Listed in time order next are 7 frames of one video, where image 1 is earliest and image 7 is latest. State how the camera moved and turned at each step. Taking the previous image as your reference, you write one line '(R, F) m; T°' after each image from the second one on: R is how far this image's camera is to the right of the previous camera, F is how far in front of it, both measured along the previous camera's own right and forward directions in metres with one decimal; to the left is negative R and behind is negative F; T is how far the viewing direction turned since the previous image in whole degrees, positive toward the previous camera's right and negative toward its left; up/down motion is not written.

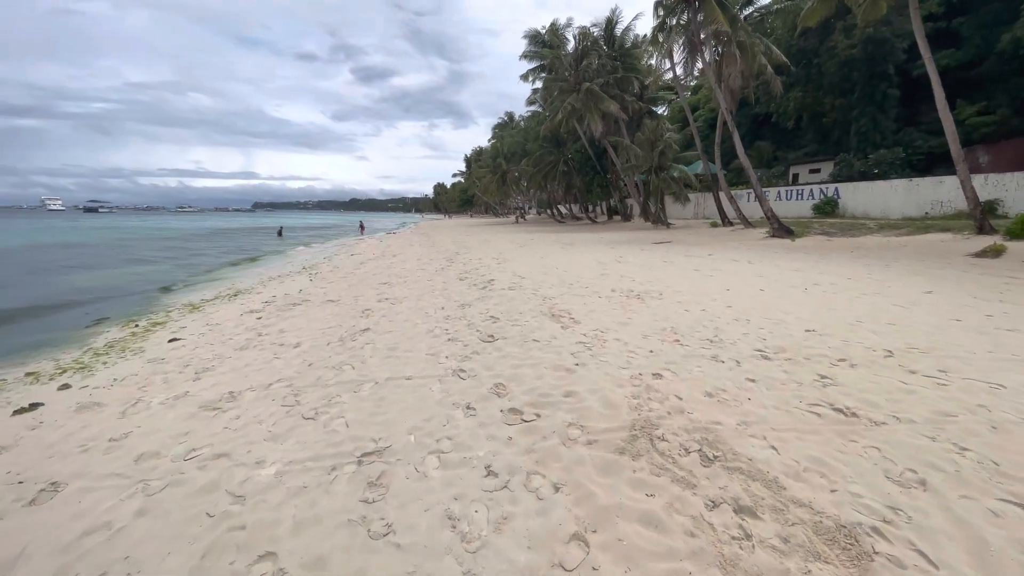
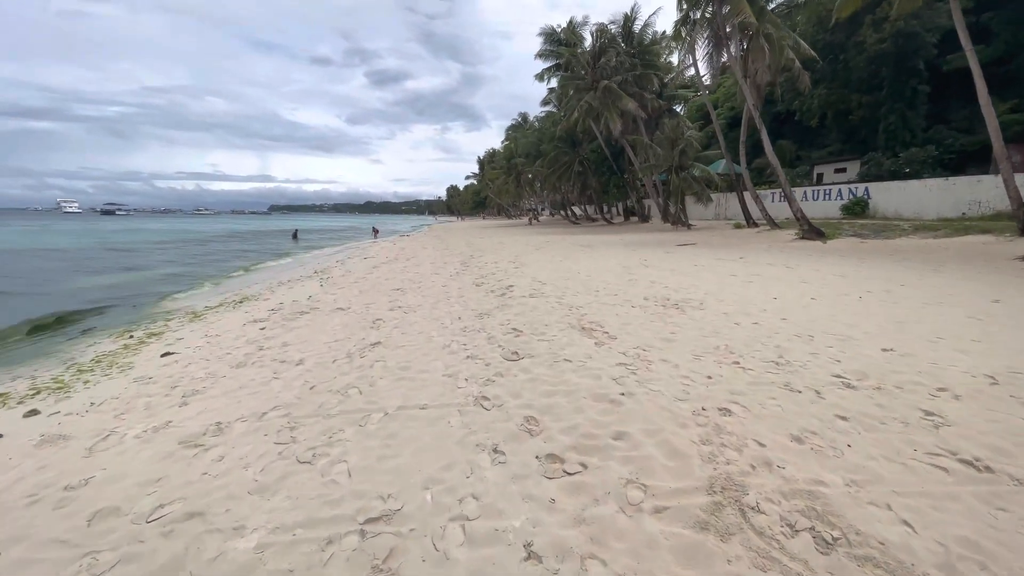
(-0.2, +0.7) m; -1°
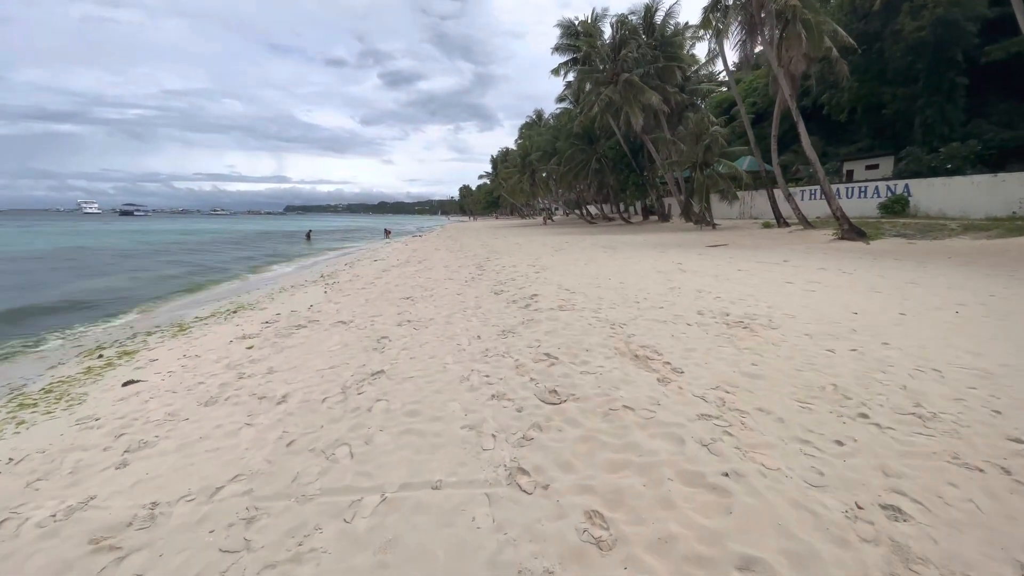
(-0.2, +1.2) m; -1°
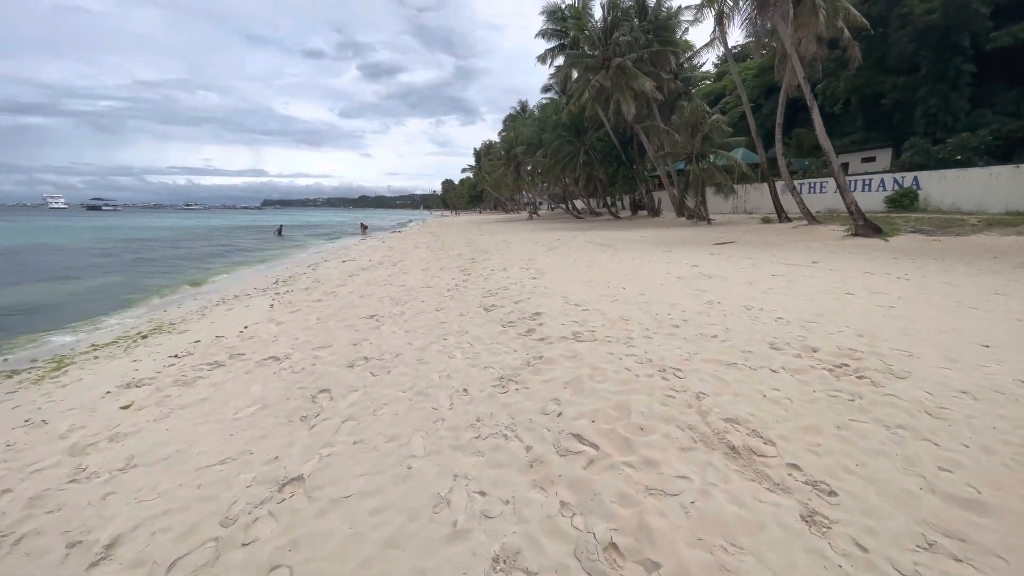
(-0.2, +2.0) m; +2°
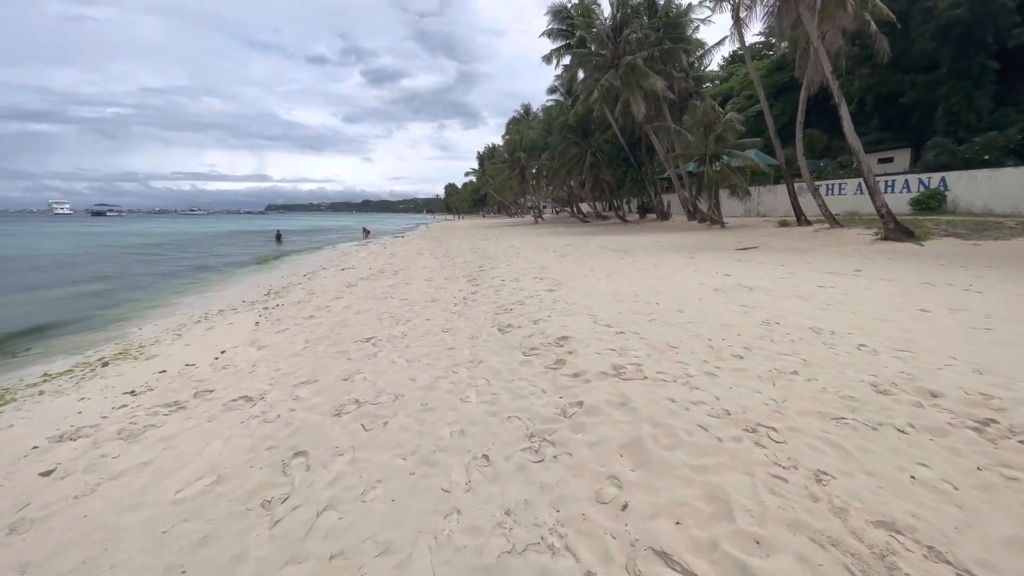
(-0.2, +1.0) m; 0°
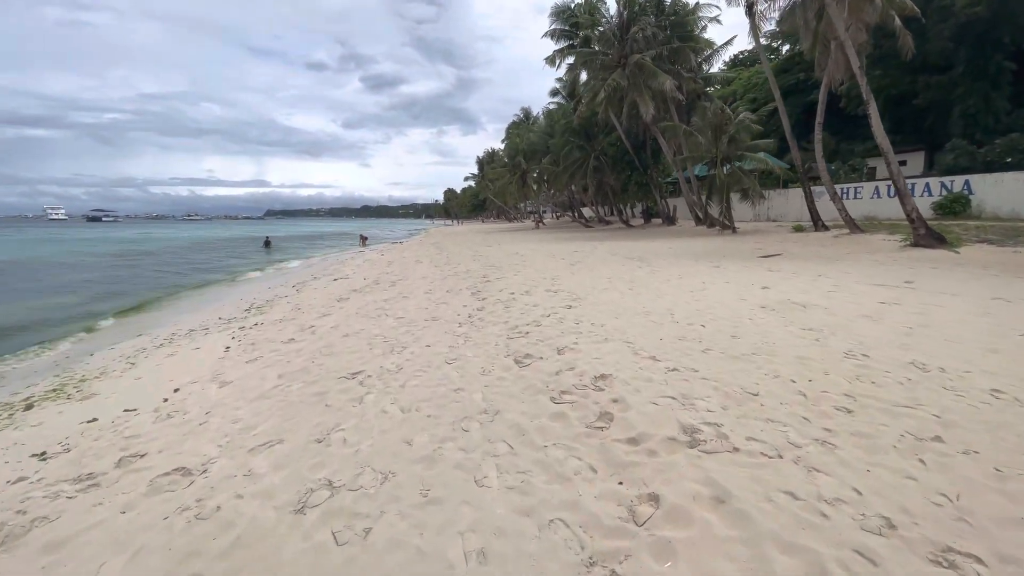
(-0.2, +1.2) m; 0°
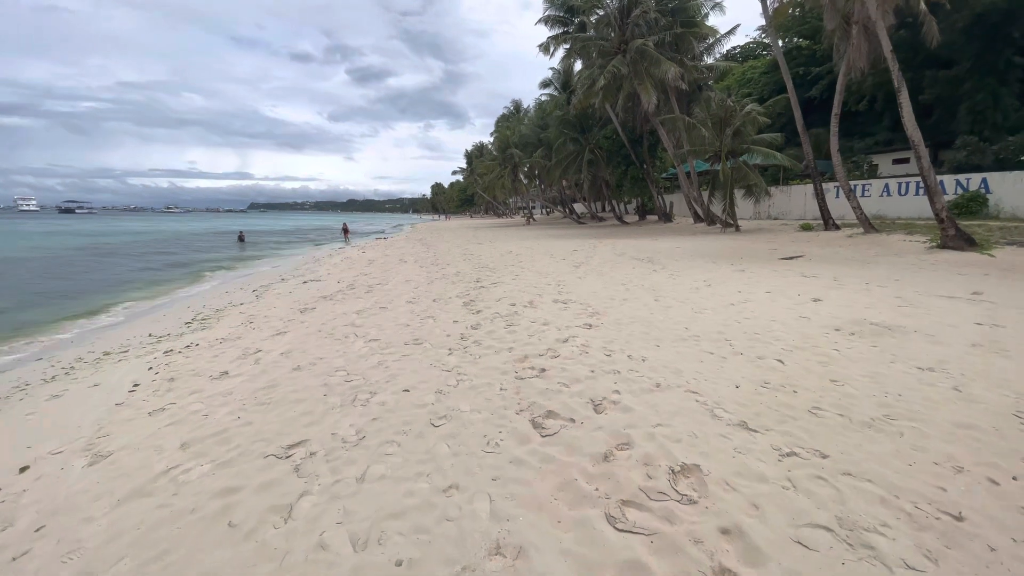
(-0.2, +1.7) m; +2°
